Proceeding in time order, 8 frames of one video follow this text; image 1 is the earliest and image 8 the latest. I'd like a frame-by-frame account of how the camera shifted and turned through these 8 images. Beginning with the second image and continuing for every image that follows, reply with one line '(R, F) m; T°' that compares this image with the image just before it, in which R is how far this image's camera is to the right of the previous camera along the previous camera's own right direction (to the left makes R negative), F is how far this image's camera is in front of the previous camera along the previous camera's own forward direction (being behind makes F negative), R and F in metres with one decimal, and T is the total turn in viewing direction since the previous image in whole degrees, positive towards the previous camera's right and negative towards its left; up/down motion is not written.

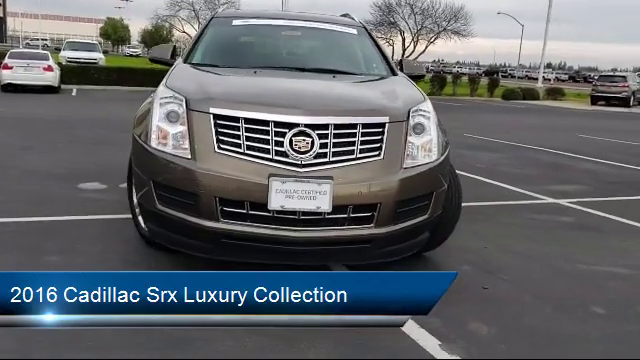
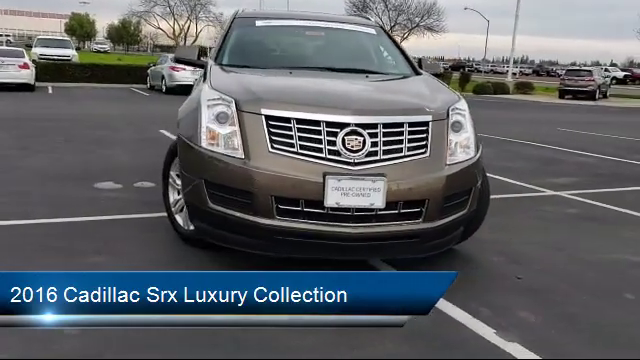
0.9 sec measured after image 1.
(-0.6, -0.1) m; +3°
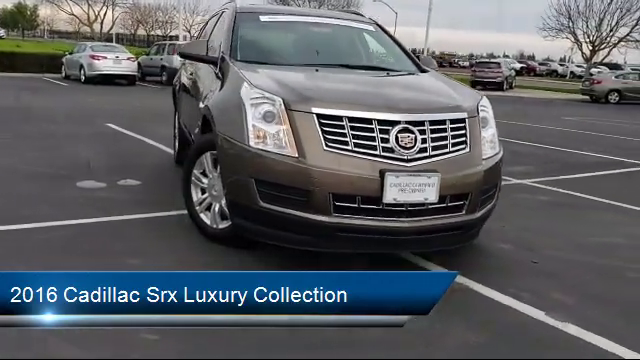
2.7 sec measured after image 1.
(-1.1, 0.0) m; +9°
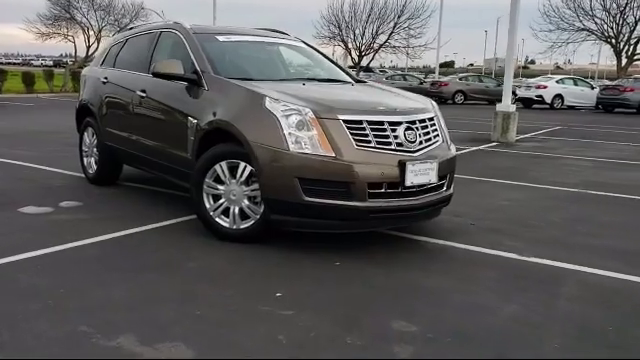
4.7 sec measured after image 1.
(-0.7, +0.7) m; +6°
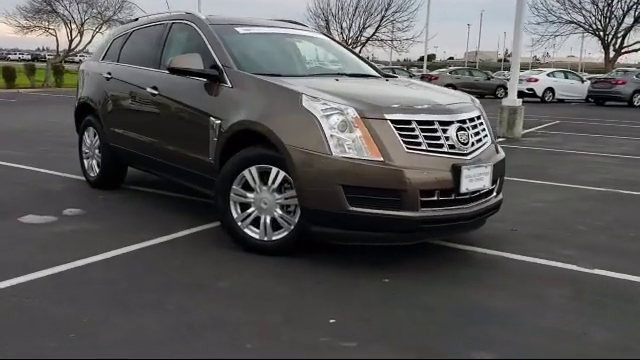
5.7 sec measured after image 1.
(-0.4, +0.5) m; +2°
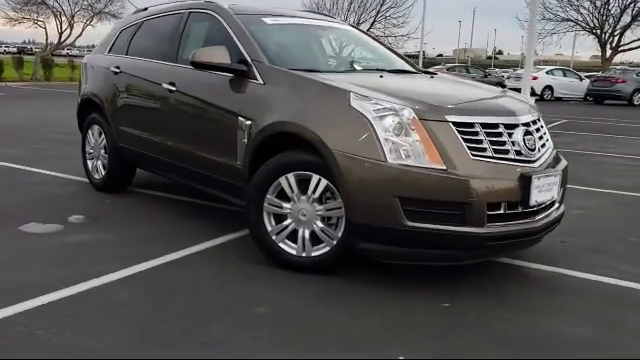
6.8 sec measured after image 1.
(-0.4, +0.5) m; +1°
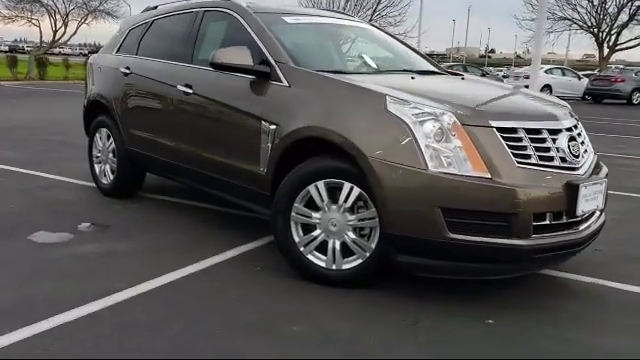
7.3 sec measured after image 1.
(-0.2, +0.2) m; +1°
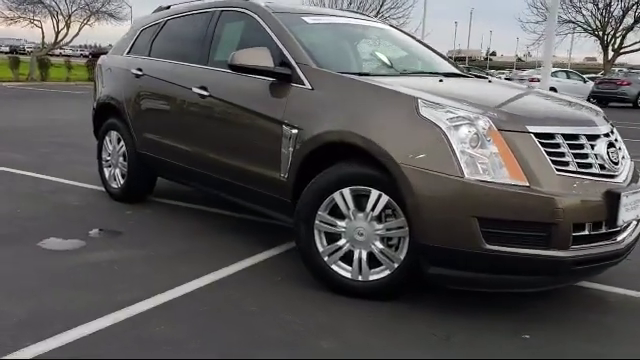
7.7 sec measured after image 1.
(-0.2, +0.2) m; 0°
